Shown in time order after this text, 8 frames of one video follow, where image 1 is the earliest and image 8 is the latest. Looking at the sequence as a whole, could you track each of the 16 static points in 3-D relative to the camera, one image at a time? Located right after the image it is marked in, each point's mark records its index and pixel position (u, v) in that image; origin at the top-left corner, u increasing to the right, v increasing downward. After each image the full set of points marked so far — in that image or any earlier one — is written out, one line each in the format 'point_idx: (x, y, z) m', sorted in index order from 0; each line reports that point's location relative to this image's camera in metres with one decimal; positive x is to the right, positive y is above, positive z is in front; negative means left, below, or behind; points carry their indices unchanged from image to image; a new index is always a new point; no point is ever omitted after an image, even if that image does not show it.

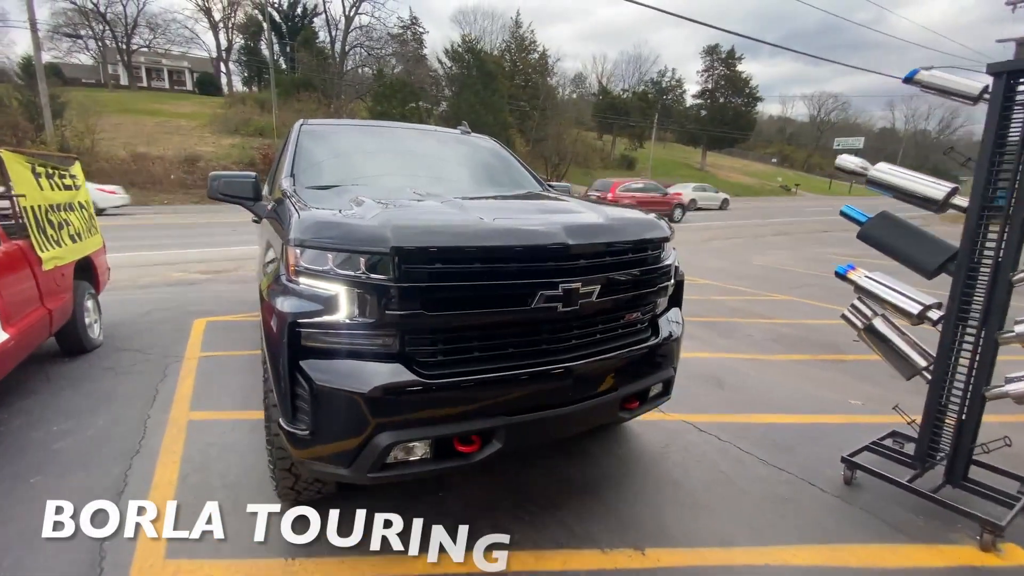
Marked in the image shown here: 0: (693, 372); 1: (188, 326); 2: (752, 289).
0: (+1.6, -0.8, +4.4) m
1: (-3.8, -0.5, +5.6) m
2: (+4.2, 0.0, +8.1) m
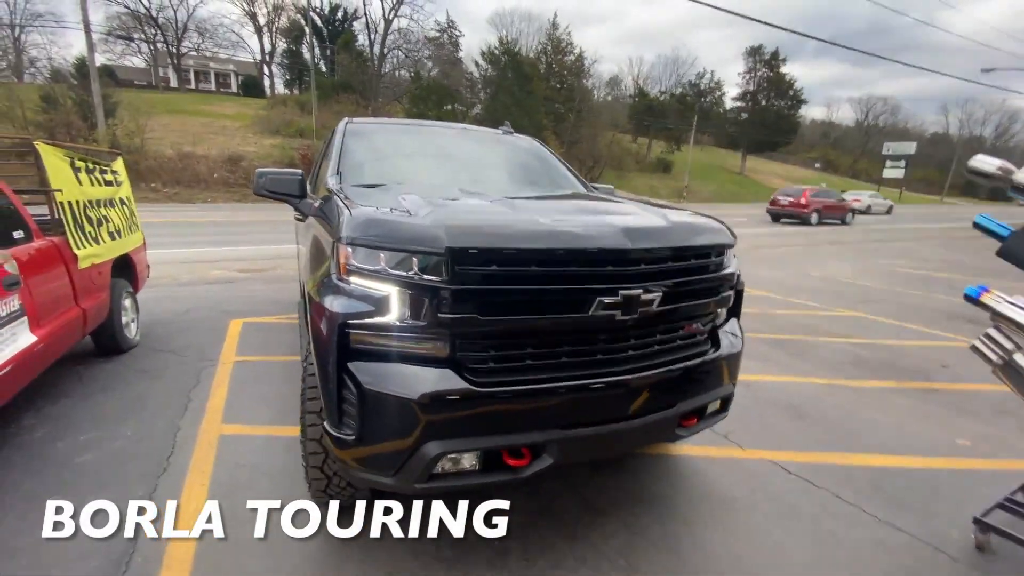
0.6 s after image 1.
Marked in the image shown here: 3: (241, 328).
0: (+2.1, -0.9, +3.9) m
1: (-3.3, -0.5, +5.5) m
2: (+4.8, -0.3, +7.5) m
3: (-3.1, -0.5, +5.4) m
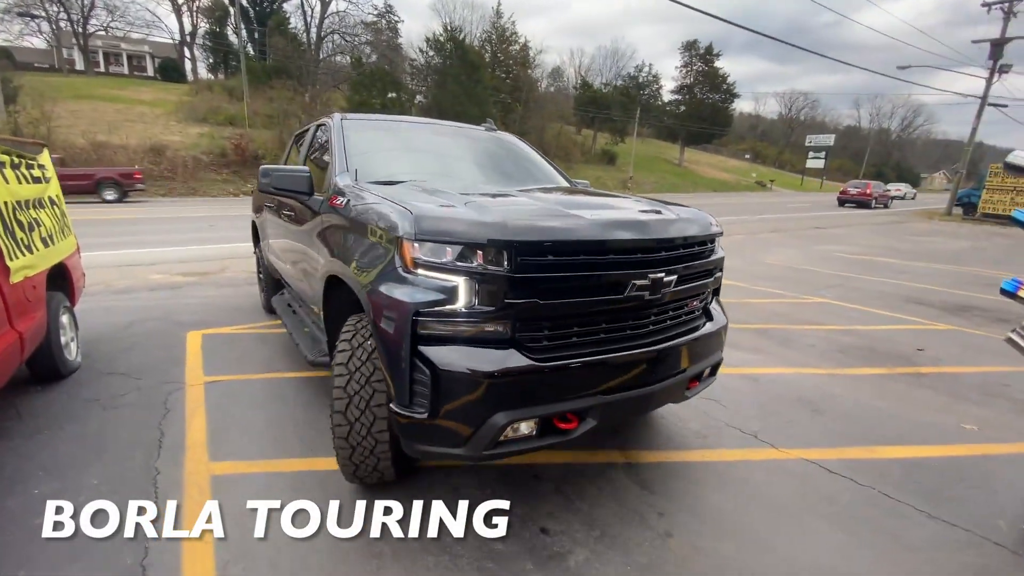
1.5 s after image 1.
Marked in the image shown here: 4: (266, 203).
0: (+2.2, -0.8, +3.9) m
1: (-3.4, -0.6, +4.9) m
2: (+4.5, -0.1, +7.8) m
3: (-3.2, -0.6, +4.8) m
4: (-3.2, +1.2, +6.2) m
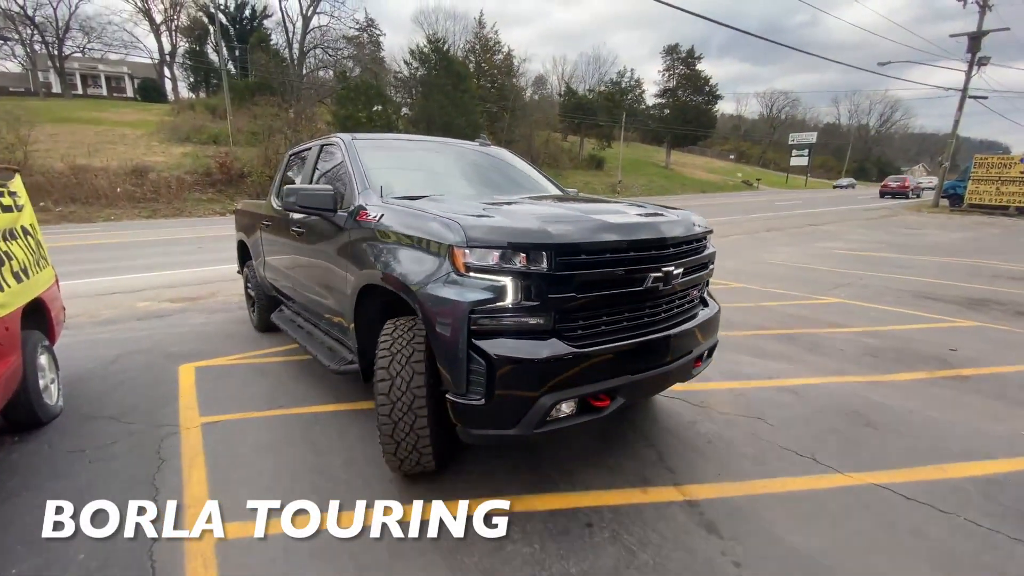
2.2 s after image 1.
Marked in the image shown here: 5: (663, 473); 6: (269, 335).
0: (+2.4, -0.9, +3.7) m
1: (-3.2, -0.8, +4.5) m
2: (+4.6, -0.1, +7.6) m
3: (-3.0, -0.8, +4.5) m
4: (-3.2, +0.9, +5.9) m
5: (+0.9, -1.1, +2.7) m
6: (-3.0, -0.5, +6.0) m
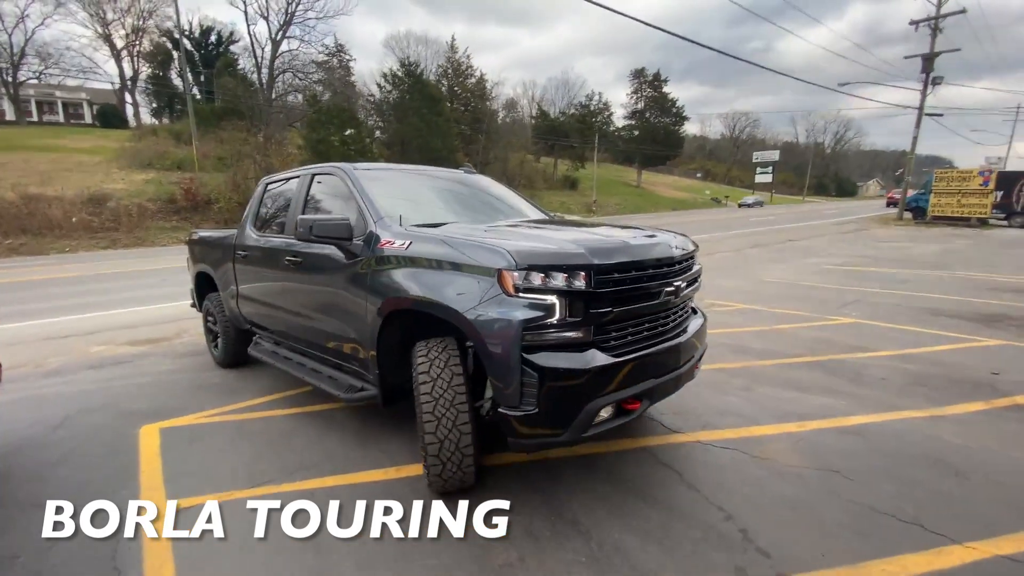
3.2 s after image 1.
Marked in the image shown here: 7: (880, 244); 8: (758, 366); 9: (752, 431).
0: (+2.6, -1.1, +3.3) m
1: (-3.0, -1.2, +3.8) m
2: (+4.6, -0.4, +7.3) m
3: (-2.8, -1.2, +3.8) m
4: (-3.1, +0.4, +5.3) m
5: (+1.2, -1.3, +2.2) m
6: (-2.9, -1.0, +5.3) m
7: (+14.3, +1.7, +18.4) m
8: (+2.5, -0.8, +4.9) m
9: (+1.8, -1.1, +3.5) m
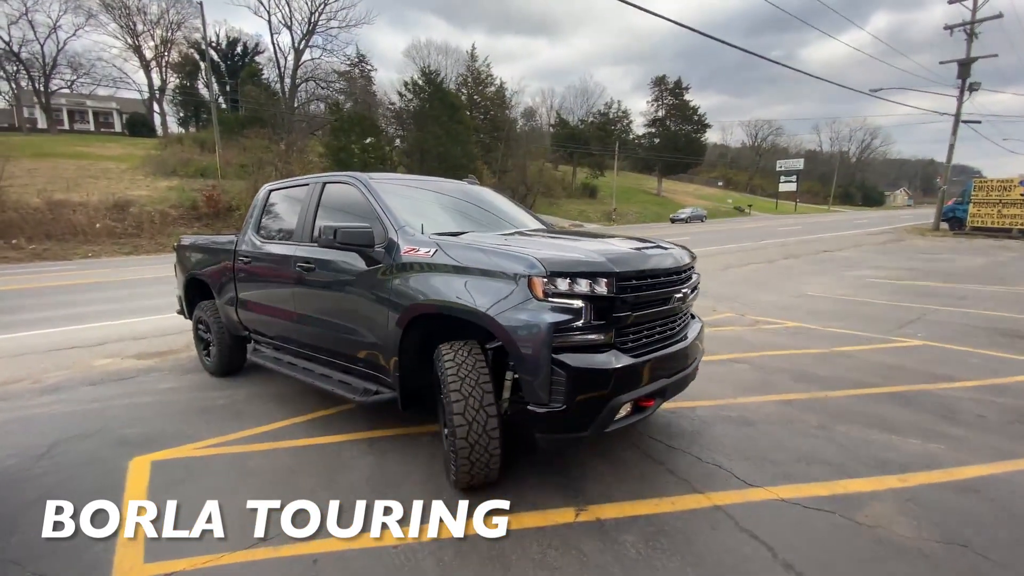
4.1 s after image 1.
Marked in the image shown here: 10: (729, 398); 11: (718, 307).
0: (+2.8, -1.2, +2.6) m
1: (-2.8, -1.3, +3.3) m
2: (+4.9, -0.6, +6.6) m
3: (-2.6, -1.3, +3.3) m
4: (-2.8, +0.3, +4.9) m
5: (+1.4, -1.4, +1.7) m
6: (-2.6, -1.1, +4.8) m
7: (+15.1, +1.2, +17.4) m
8: (+2.8, -1.0, +4.3) m
9: (+2.1, -1.2, +2.9) m
10: (+2.0, -1.0, +4.3) m
11: (+3.8, -0.4, +8.6) m
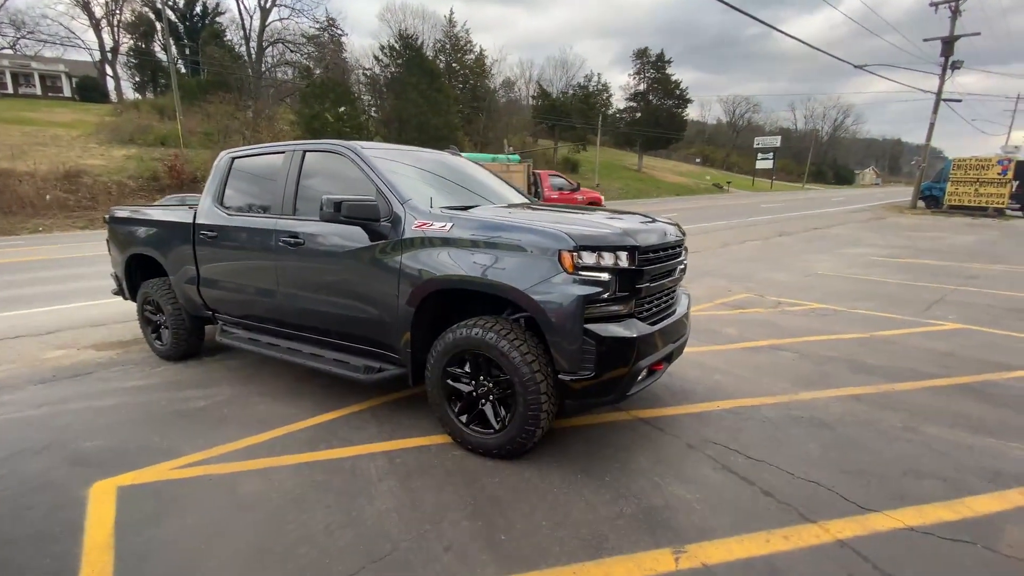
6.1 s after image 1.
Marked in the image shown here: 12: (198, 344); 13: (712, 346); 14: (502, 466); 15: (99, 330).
0: (+3.2, -1.2, +2.2) m
1: (-2.4, -1.3, +2.7) m
2: (+5.1, -0.4, +6.3) m
3: (-2.2, -1.3, +2.6) m
4: (-2.5, +0.5, +4.1) m
5: (+1.8, -1.4, +1.2) m
6: (-2.3, -0.9, +4.1) m
7: (+14.7, +2.0, +17.5) m
8: (+3.1, -0.8, +3.9) m
9: (+2.4, -1.1, +2.5) m
10: (+2.3, -0.9, +3.8) m
11: (+3.8, 0.0, +8.2) m
12: (-3.3, -0.6, +4.9) m
13: (+2.1, -0.6, +5.0) m
14: (-0.1, -1.1, +2.9) m
15: (-5.2, -0.5, +5.8) m
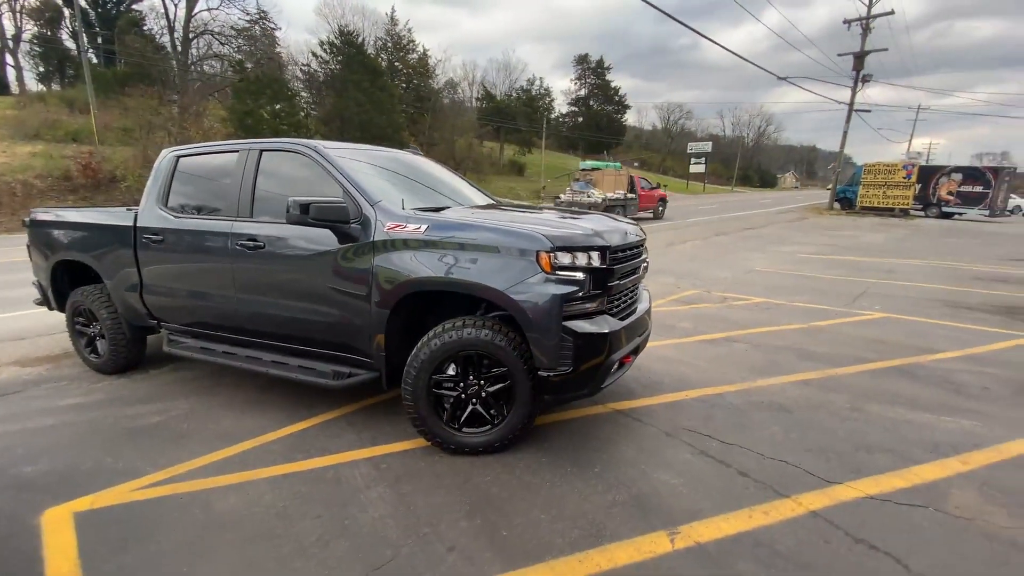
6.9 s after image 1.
0: (+3.2, -1.1, +2.6) m
1: (-2.4, -1.3, +2.4) m
2: (+4.6, -0.3, +6.9) m
3: (-2.3, -1.3, +2.4) m
4: (-2.7, +0.4, +3.8) m
5: (+1.9, -1.3, +1.4) m
6: (-2.5, -1.0, +3.9) m
7: (+12.8, +2.2, +19.1) m
8: (+2.9, -0.8, +4.2) m
9: (+2.4, -1.1, +2.8) m
10: (+2.1, -0.8, +4.1) m
11: (+3.1, +0.1, +8.6) m
12: (-3.6, -0.7, +4.6) m
13: (+1.8, -0.6, +5.3) m
14: (-0.1, -1.1, +2.9) m
15: (-5.6, -0.7, +5.2) m
